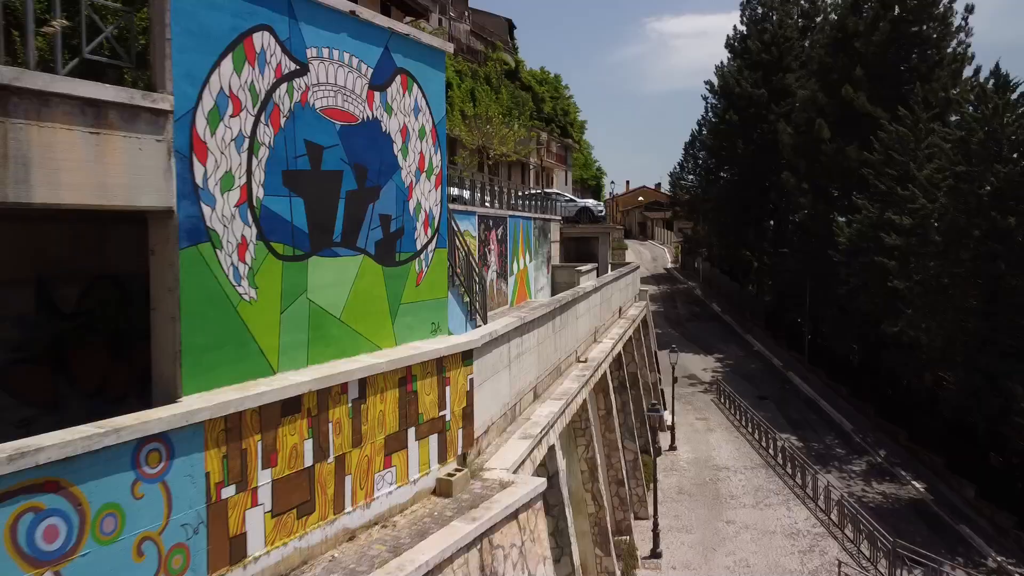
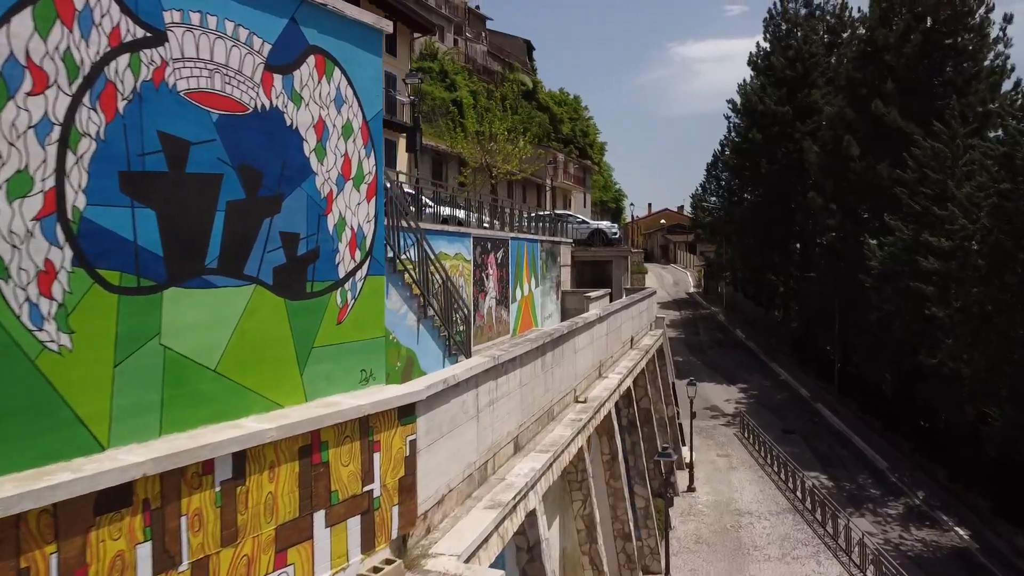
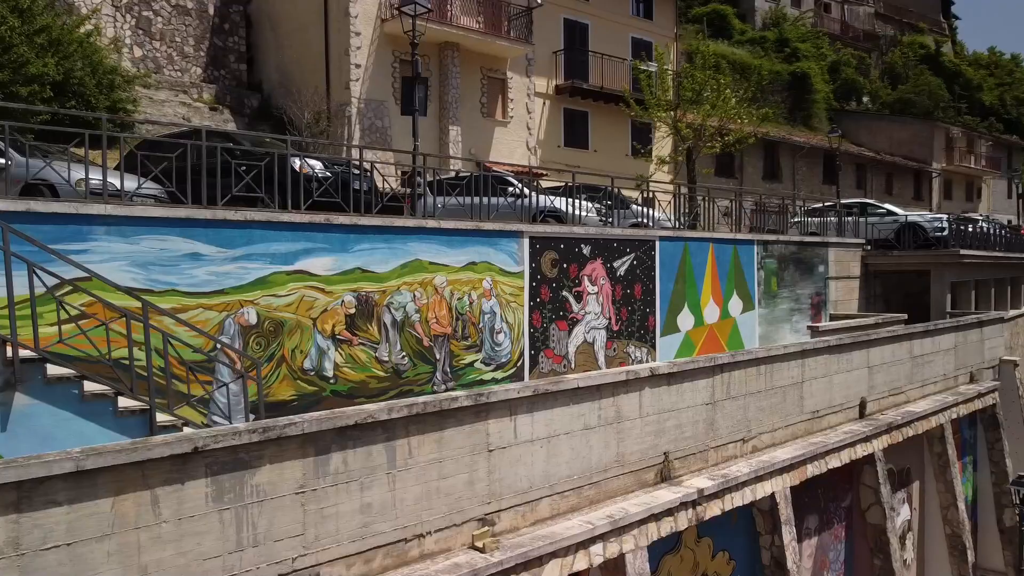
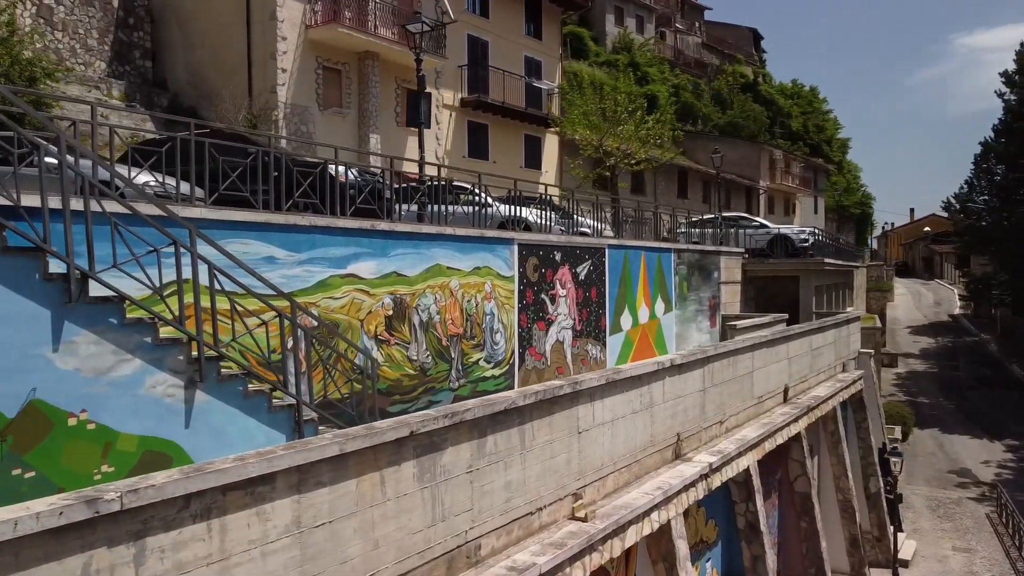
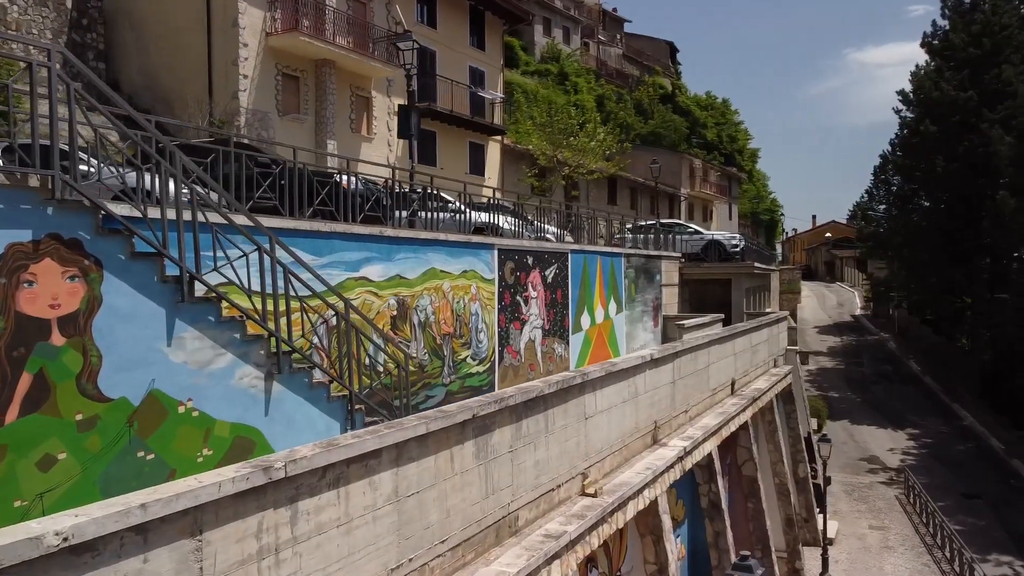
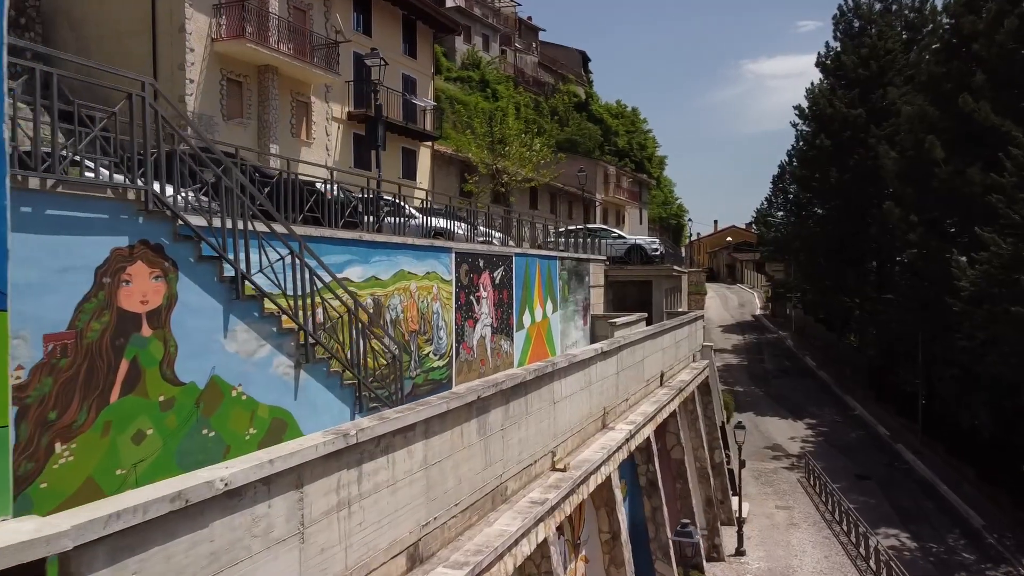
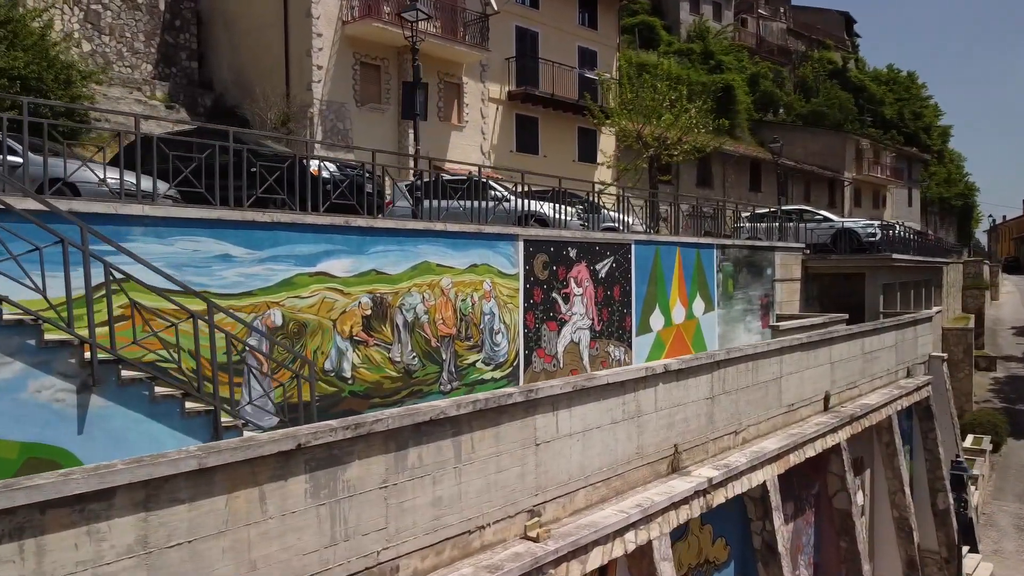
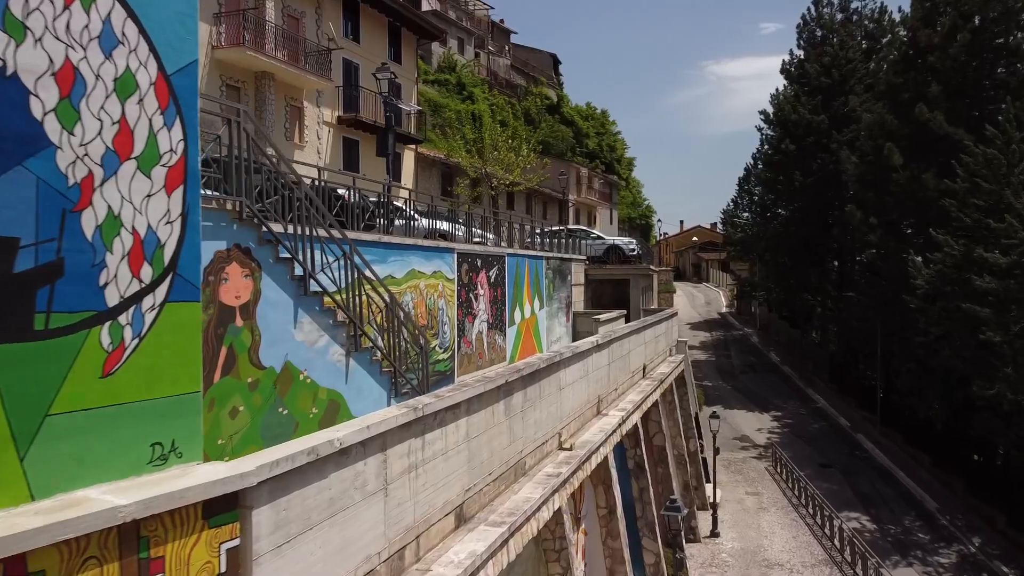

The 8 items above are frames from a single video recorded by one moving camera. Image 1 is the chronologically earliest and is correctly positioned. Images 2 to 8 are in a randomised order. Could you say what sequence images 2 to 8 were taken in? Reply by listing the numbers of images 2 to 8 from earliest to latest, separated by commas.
2, 8, 6, 5, 4, 7, 3
